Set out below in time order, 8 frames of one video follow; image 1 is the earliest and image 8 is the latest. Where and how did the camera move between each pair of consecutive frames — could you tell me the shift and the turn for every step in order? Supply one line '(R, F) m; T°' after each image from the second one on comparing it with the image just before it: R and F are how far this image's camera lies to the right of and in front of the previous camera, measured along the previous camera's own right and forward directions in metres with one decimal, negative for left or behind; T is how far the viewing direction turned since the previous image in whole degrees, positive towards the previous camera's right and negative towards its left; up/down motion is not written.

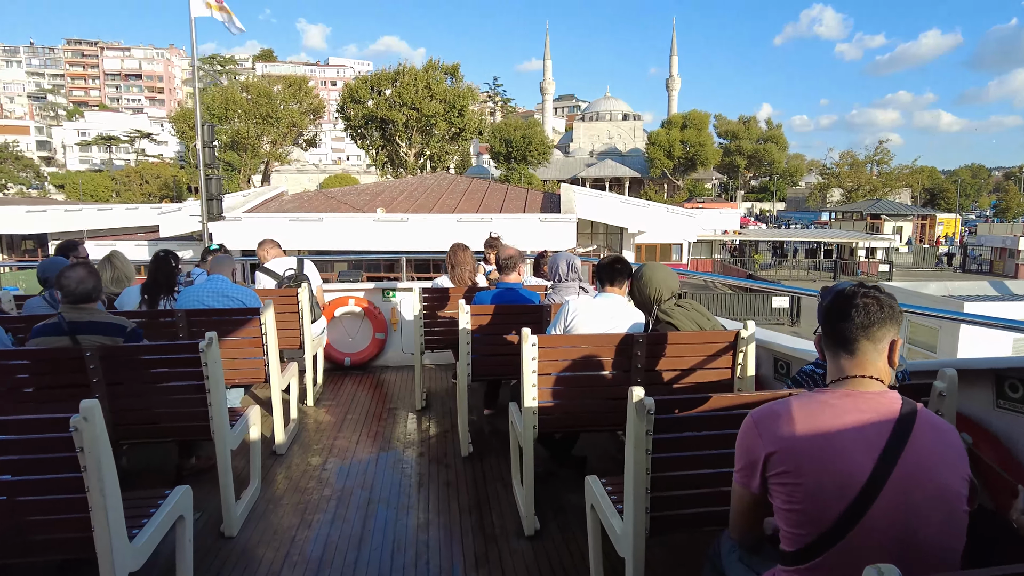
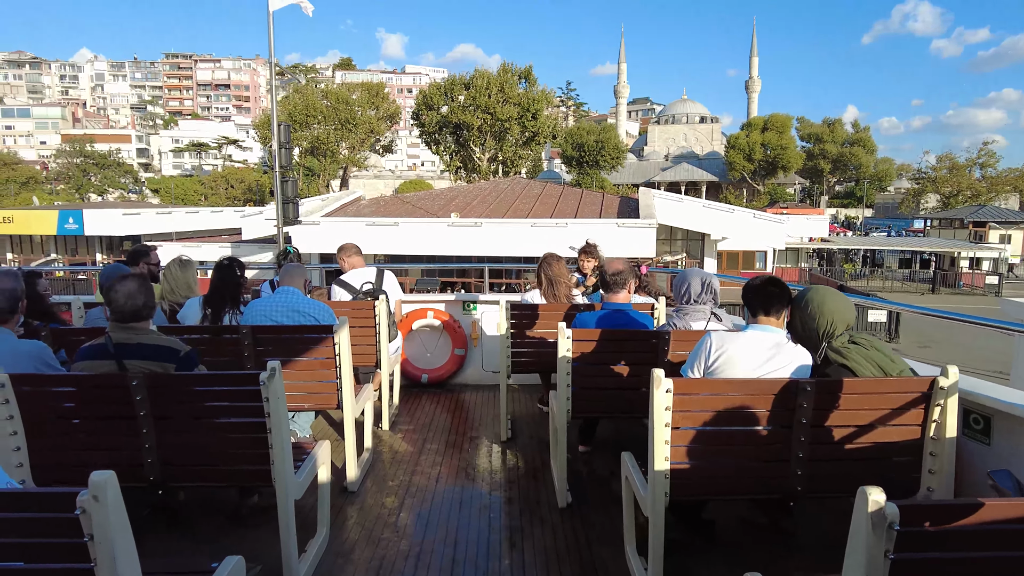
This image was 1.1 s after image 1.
(-0.2, +0.6) m; -6°
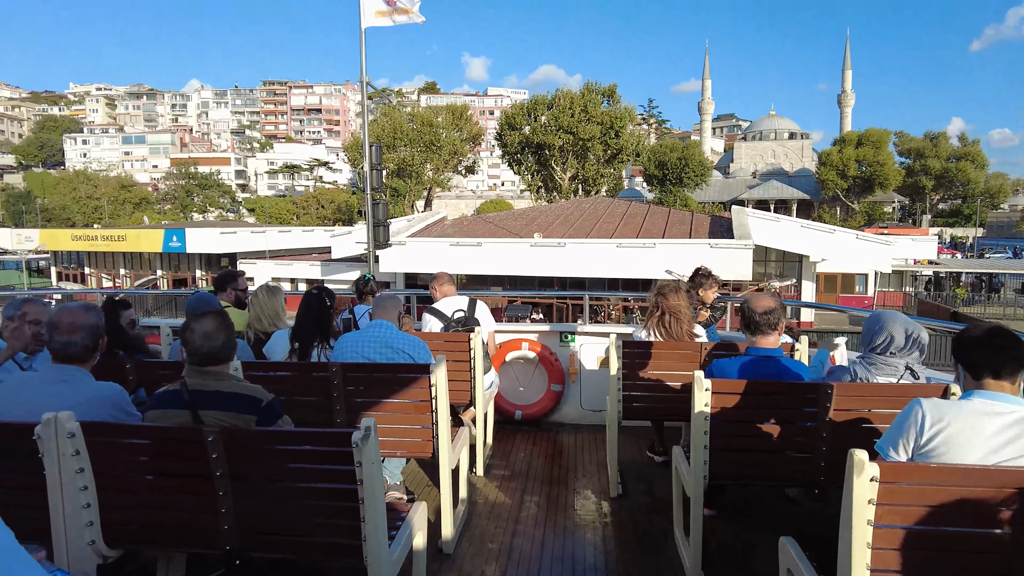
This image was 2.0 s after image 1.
(-0.2, +0.5) m; -7°
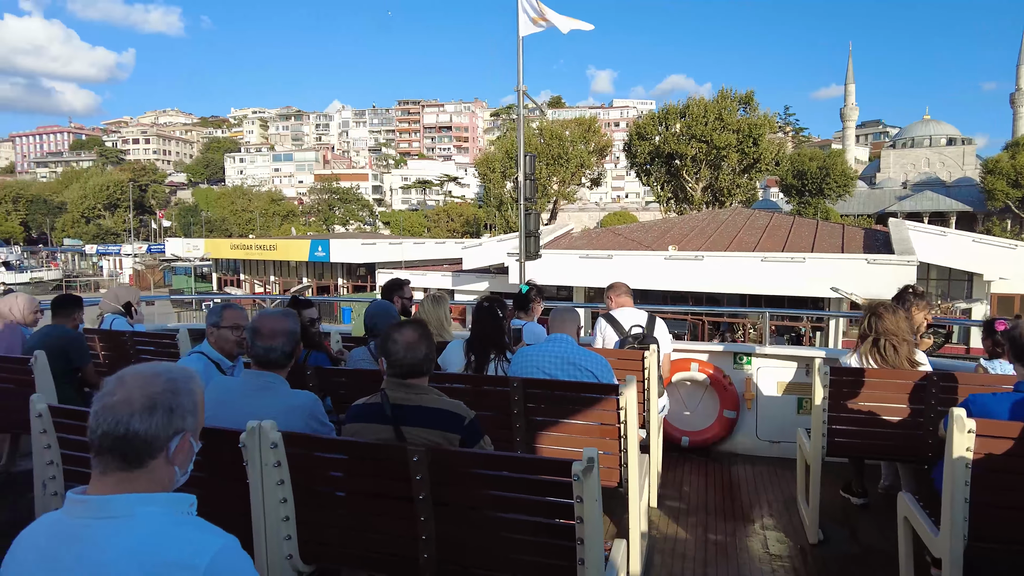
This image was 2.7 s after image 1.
(-0.4, +0.3) m; -10°
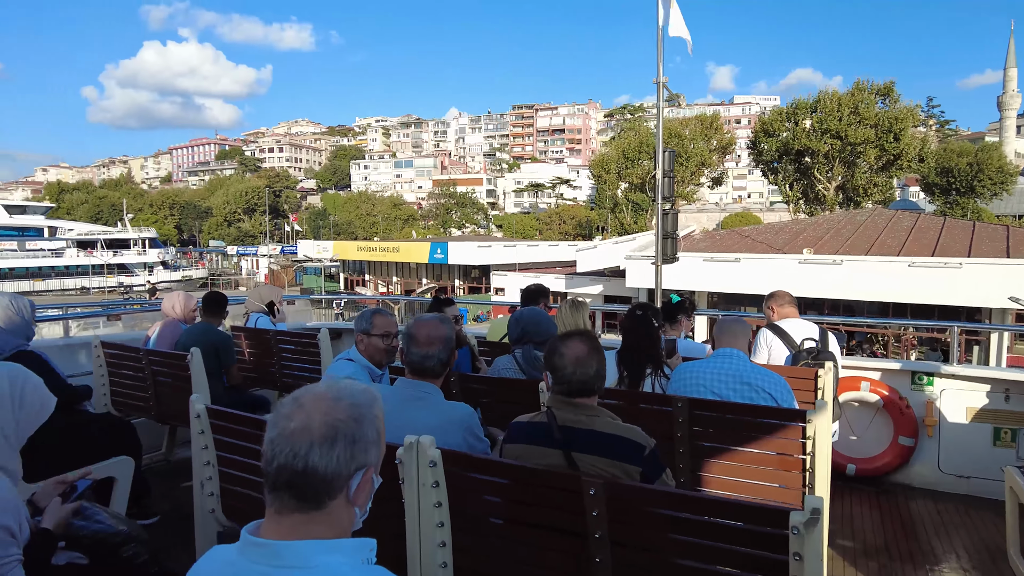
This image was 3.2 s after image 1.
(-0.2, +0.3) m; -10°
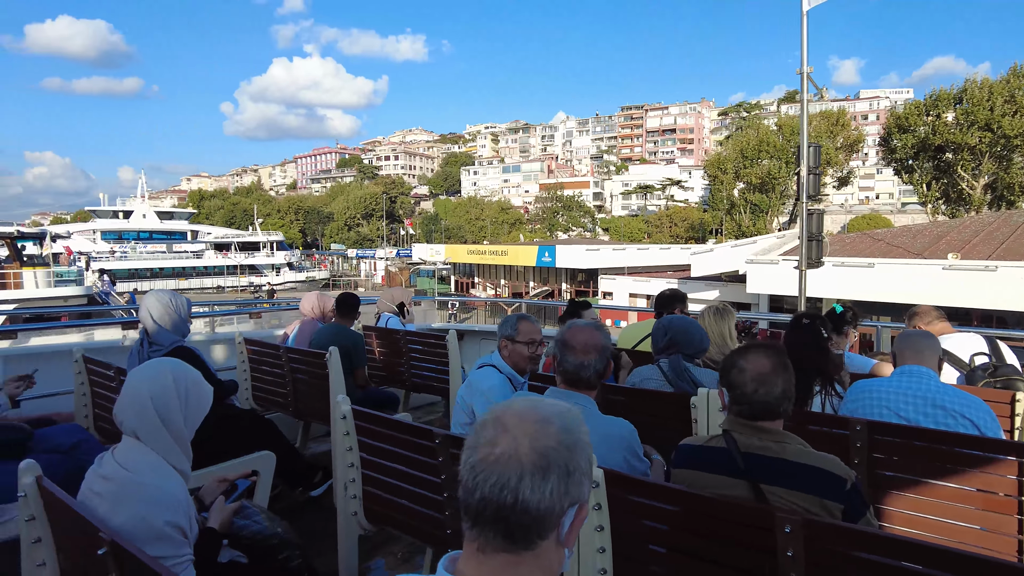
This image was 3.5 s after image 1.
(-0.2, +0.2) m; -9°
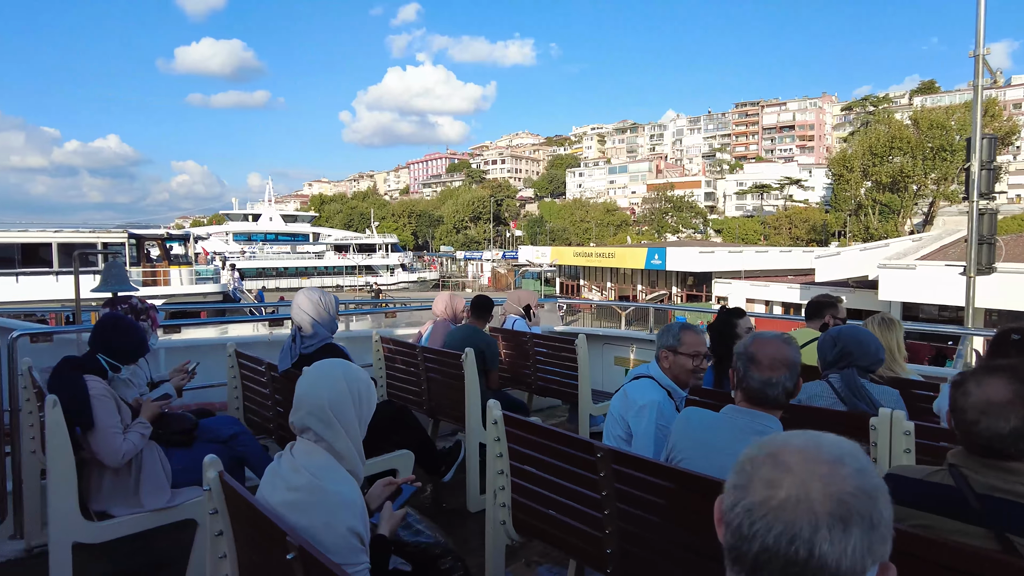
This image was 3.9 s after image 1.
(-0.2, +0.1) m; -9°
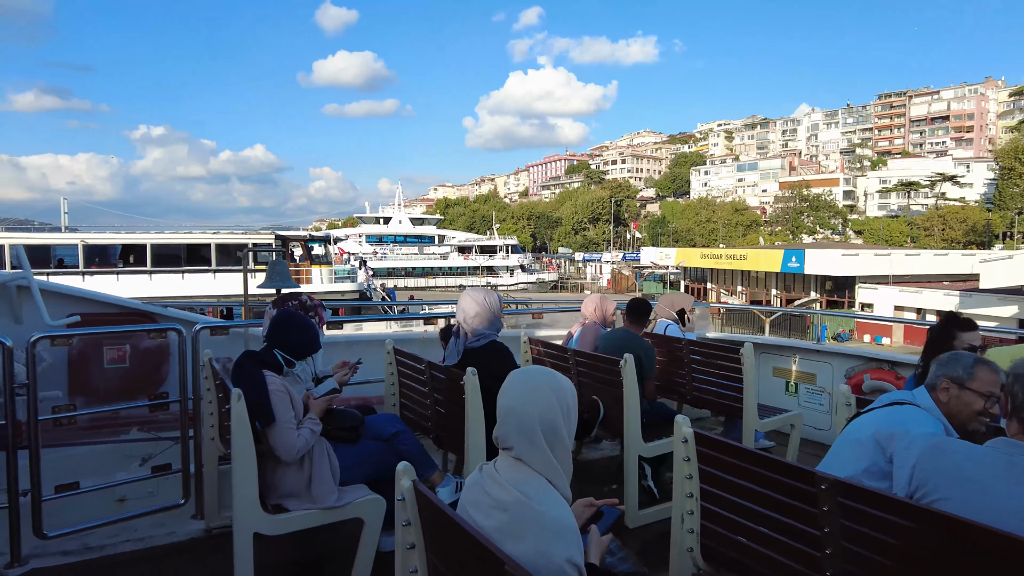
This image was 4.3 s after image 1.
(-0.3, +0.2) m; -10°
